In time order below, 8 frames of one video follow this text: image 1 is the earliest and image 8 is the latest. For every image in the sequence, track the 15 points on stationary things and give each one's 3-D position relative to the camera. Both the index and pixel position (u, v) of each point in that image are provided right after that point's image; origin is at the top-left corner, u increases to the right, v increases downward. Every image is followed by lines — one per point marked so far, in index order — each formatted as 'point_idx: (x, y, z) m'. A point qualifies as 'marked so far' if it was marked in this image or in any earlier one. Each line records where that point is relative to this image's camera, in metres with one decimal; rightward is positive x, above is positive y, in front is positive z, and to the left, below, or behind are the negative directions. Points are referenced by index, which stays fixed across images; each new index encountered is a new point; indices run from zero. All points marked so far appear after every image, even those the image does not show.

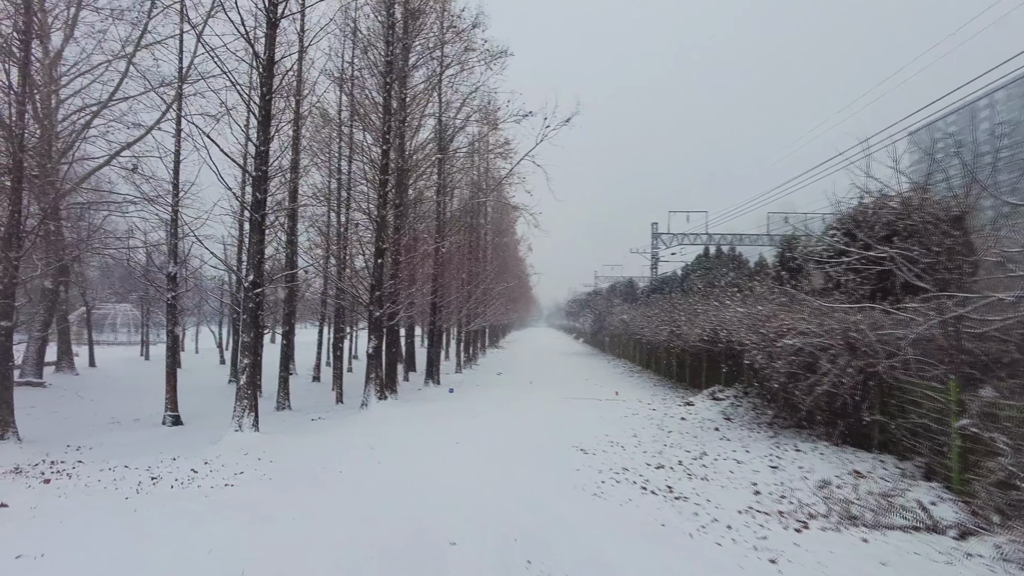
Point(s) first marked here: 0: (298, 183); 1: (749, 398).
0: (-4.9, +2.4, +15.0) m
1: (+4.2, -1.9, +11.6) m
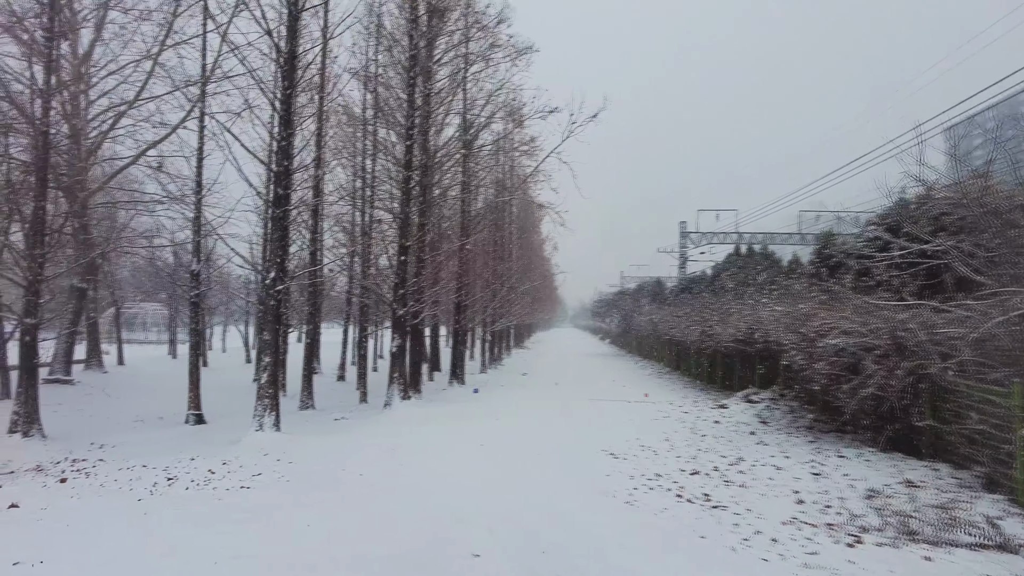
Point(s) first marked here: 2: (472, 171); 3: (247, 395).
0: (-4.3, +2.4, +14.8) m
1: (+4.6, -1.9, +11.1) m
2: (-1.1, +3.2, +18.1) m
3: (-6.5, -2.5, +15.9) m
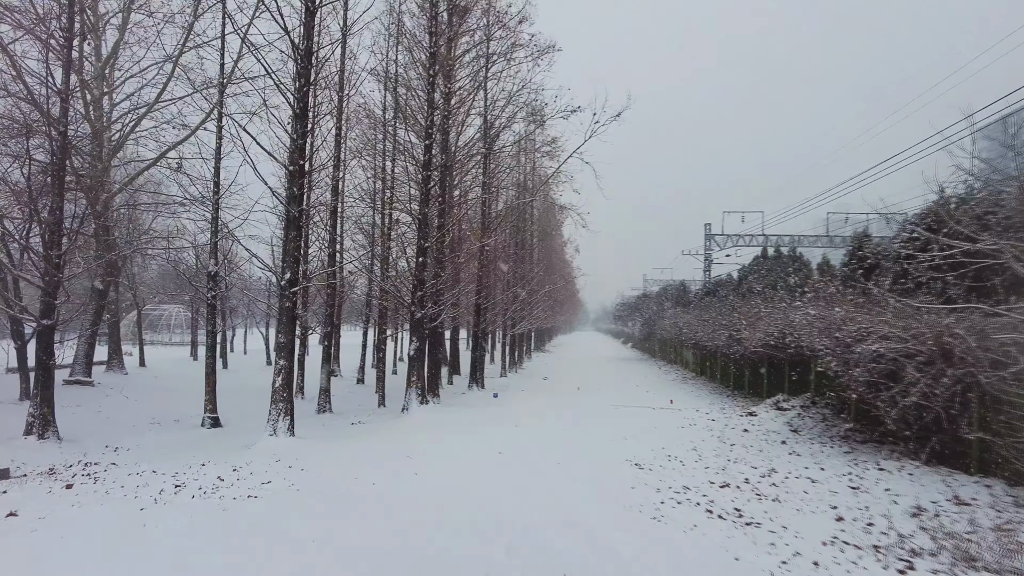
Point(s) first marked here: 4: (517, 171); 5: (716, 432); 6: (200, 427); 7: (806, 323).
0: (-3.9, +2.4, +14.7) m
1: (+5.0, -2.0, +10.7) m
2: (-0.5, +3.1, +17.9) m
3: (-6.0, -2.6, +15.8) m
4: (+0.1, +3.5, +19.8) m
5: (+3.2, -2.3, +10.3) m
6: (-5.7, -2.5, +11.9) m
7: (+4.7, -0.6, +10.5) m
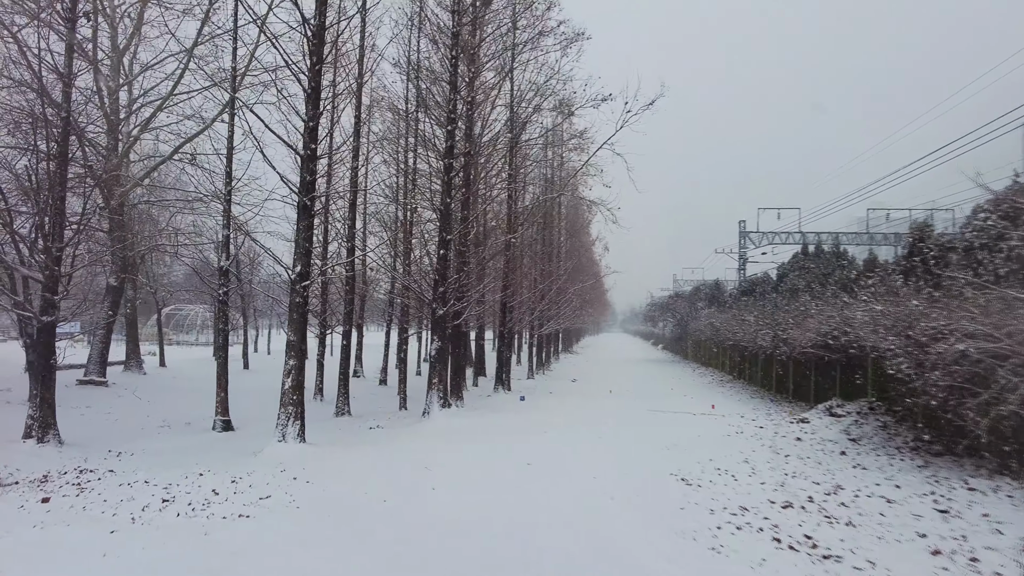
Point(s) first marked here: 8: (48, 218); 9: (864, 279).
0: (-3.3, +2.4, +14.0) m
1: (+5.4, -1.9, +9.6) m
2: (+0.2, +3.2, +17.1) m
3: (-5.4, -2.5, +15.2) m
4: (+0.9, +3.6, +18.9) m
5: (+3.6, -2.2, +9.4) m
6: (-5.2, -2.5, +11.3) m
7: (+5.1, -0.5, +9.4) m
8: (-6.6, +1.0, +9.4) m
9: (+6.3, +0.2, +11.8) m
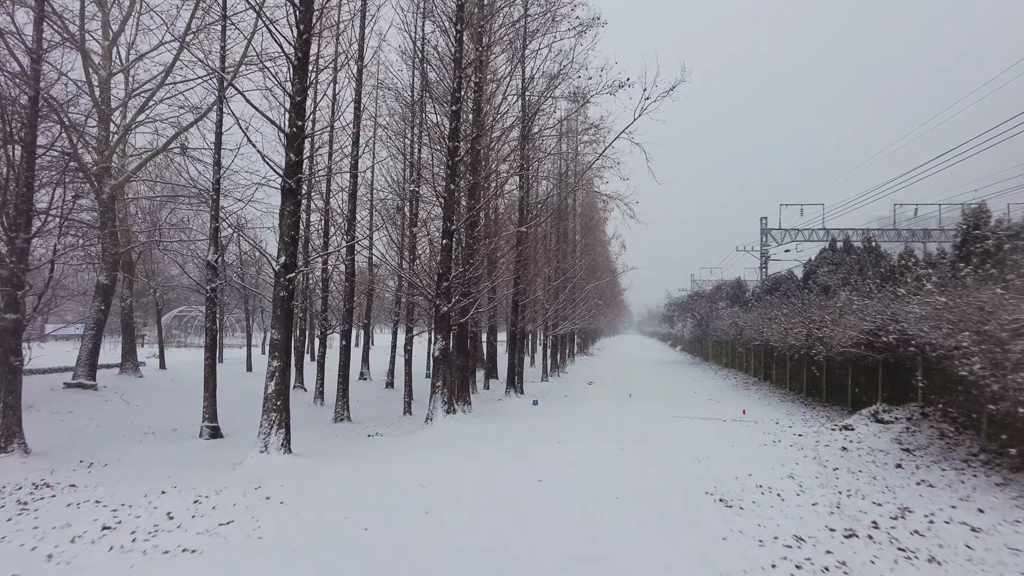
0: (-3.1, +2.5, +13.2) m
1: (+5.5, -1.8, +8.6) m
2: (+0.5, +3.2, +16.1) m
3: (-5.1, -2.5, +14.4) m
4: (+1.3, +3.6, +18.0) m
5: (+3.7, -2.1, +8.3) m
6: (-5.0, -2.4, +10.5) m
7: (+5.2, -0.4, +8.4) m
8: (-6.5, +1.0, +8.6) m
9: (+6.5, +0.3, +10.7) m
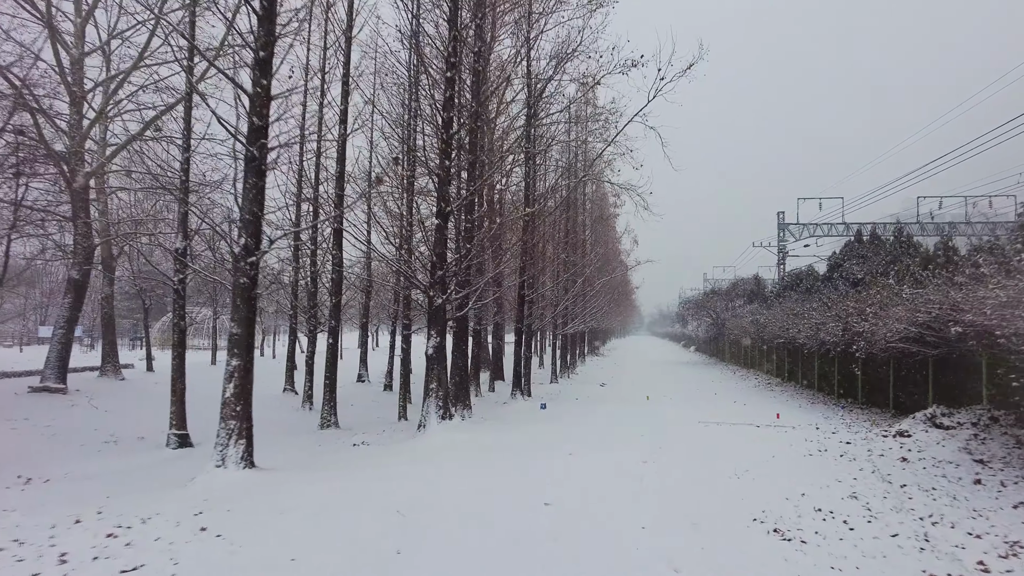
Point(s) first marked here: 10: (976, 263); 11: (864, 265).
0: (-3.0, +2.6, +12.0) m
1: (+5.5, -1.6, +7.3) m
2: (+0.6, +3.4, +15.0) m
3: (-5.0, -2.4, +13.3) m
4: (+1.4, +3.8, +16.8) m
5: (+3.8, -1.9, +7.1) m
6: (-4.9, -2.3, +9.3) m
7: (+5.3, -0.2, +7.1) m
8: (-6.5, +1.2, +7.5) m
9: (+6.6, +0.5, +9.4) m
10: (+6.3, +0.4, +9.0) m
11: (+9.0, +0.6, +16.7) m
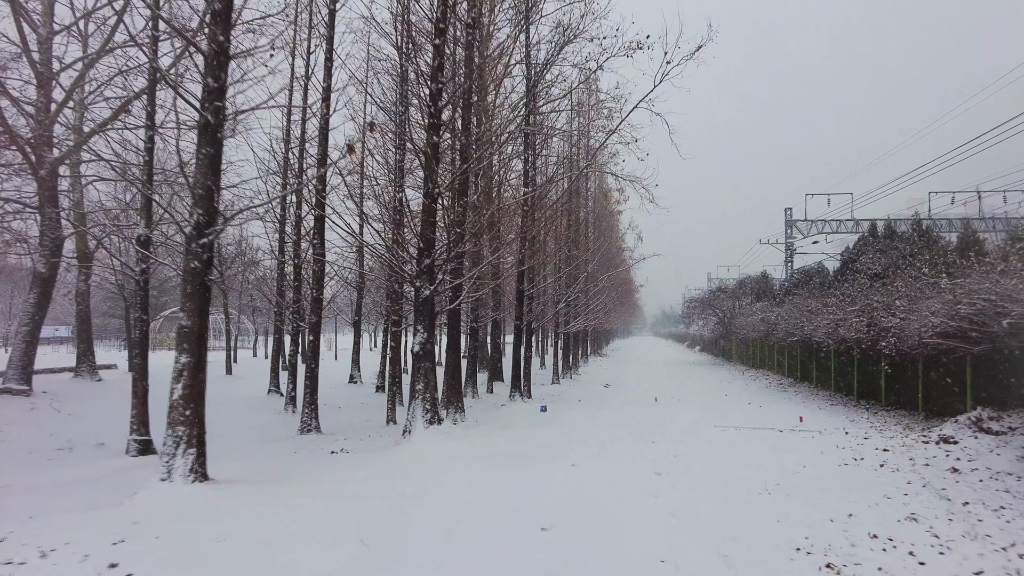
0: (-3.0, +2.7, +11.2) m
1: (+5.5, -1.4, +6.4) m
2: (+0.6, +3.5, +14.1) m
3: (-5.0, -2.3, +12.4) m
4: (+1.4, +3.9, +15.9) m
5: (+3.7, -1.7, +6.2) m
6: (-5.0, -2.2, +8.5) m
7: (+5.2, 0.0, +6.2) m
8: (-6.6, +1.3, +6.6) m
9: (+6.5, +0.6, +8.5) m
10: (+6.3, +0.5, +8.1) m
11: (+8.9, +0.7, +15.8) m
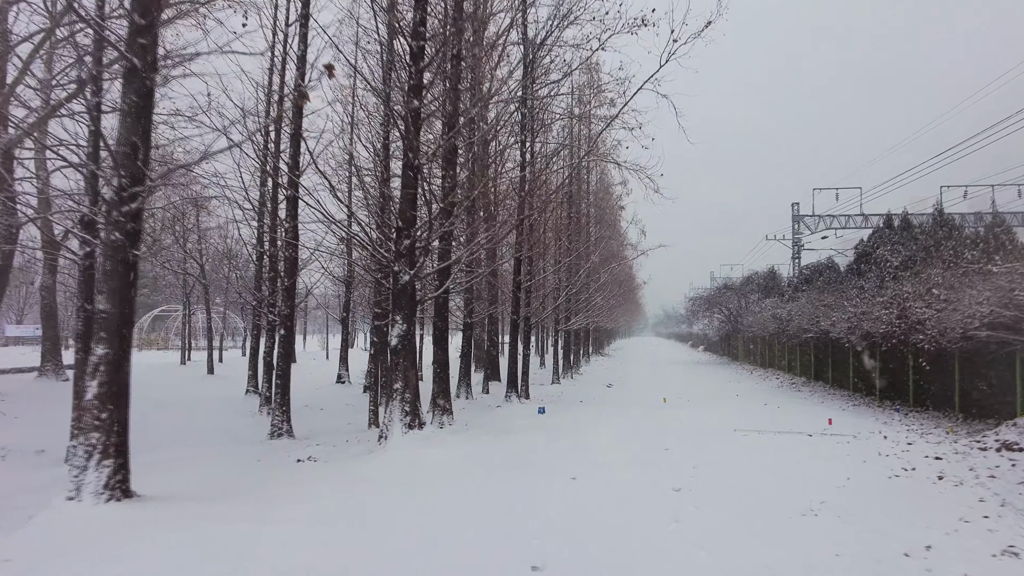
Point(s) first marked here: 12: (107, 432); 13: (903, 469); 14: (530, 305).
0: (-3.1, +2.9, +10.2) m
1: (+5.4, -1.2, +5.4) m
2: (+0.5, +3.6, +13.1) m
3: (-5.1, -2.1, +11.4) m
4: (+1.3, +4.0, +14.9) m
5: (+3.6, -1.6, +5.2) m
6: (-5.1, -2.0, +7.5) m
7: (+5.1, +0.1, +5.2) m
8: (-6.6, +1.4, +5.6) m
9: (+6.4, +0.8, +7.5) m
10: (+6.2, +0.7, +7.1) m
11: (+8.9, +0.9, +14.7) m
12: (-2.8, -1.0, +4.6) m
13: (+3.5, -1.6, +5.8) m
14: (+0.4, -0.4, +15.1) m
